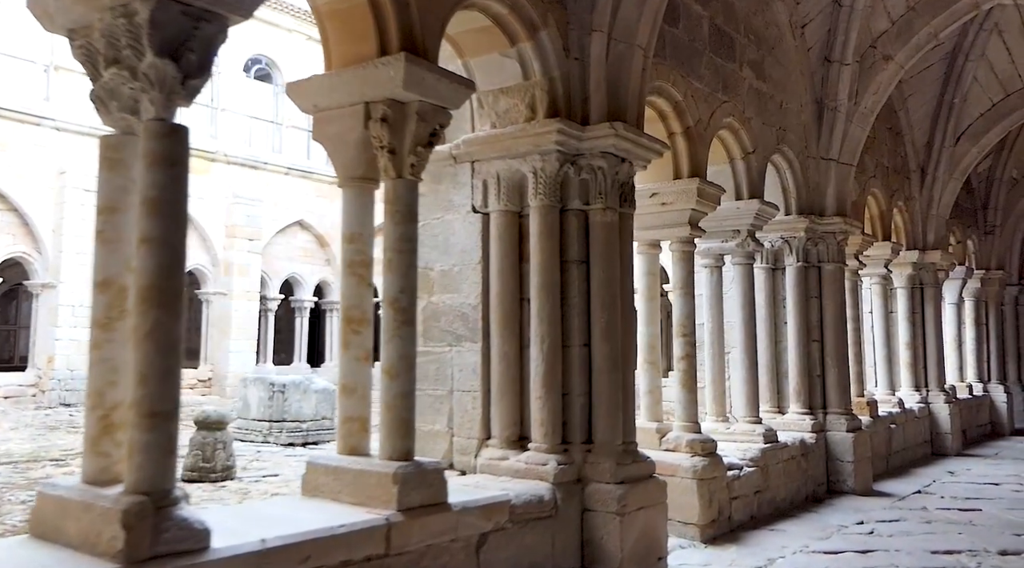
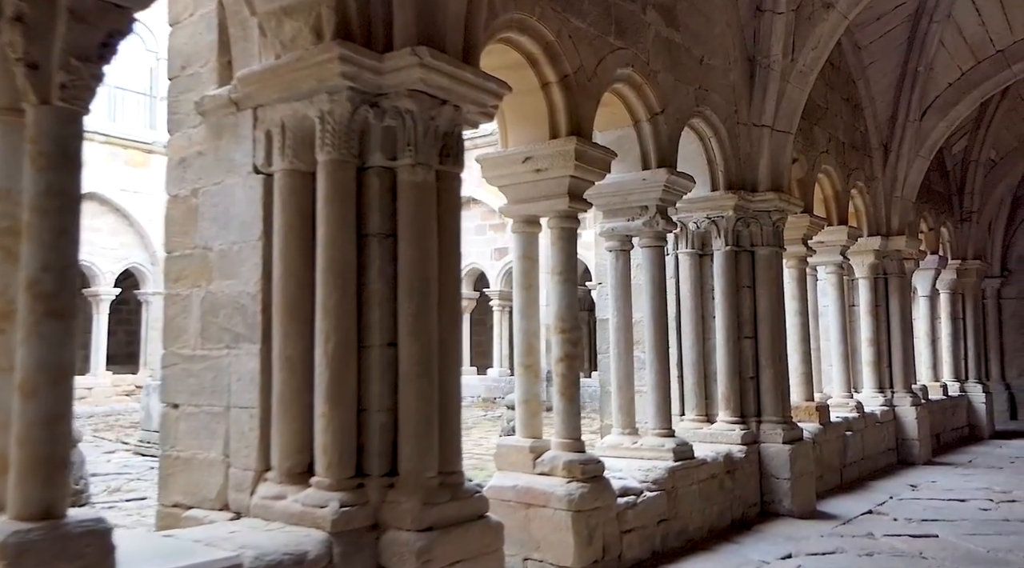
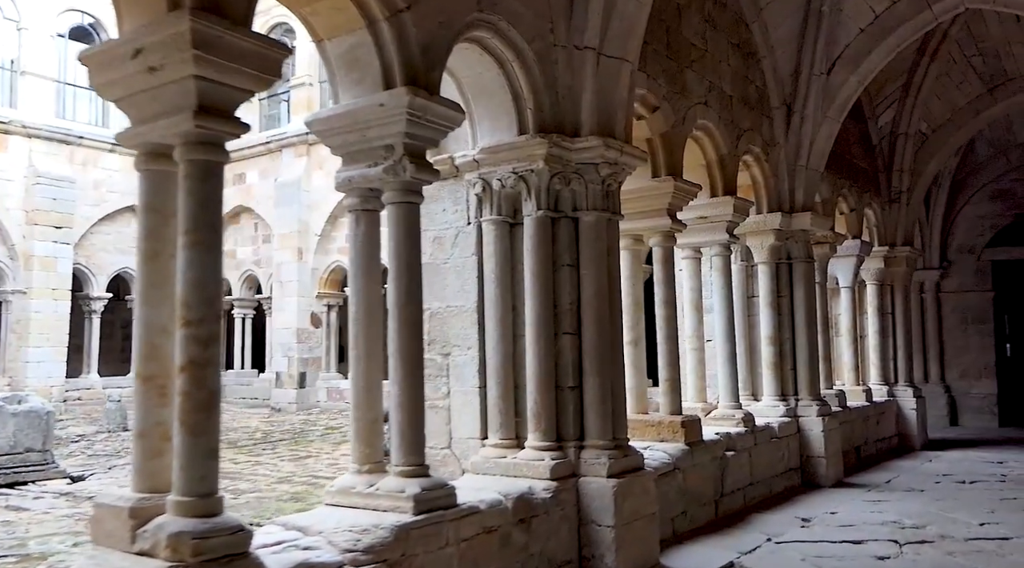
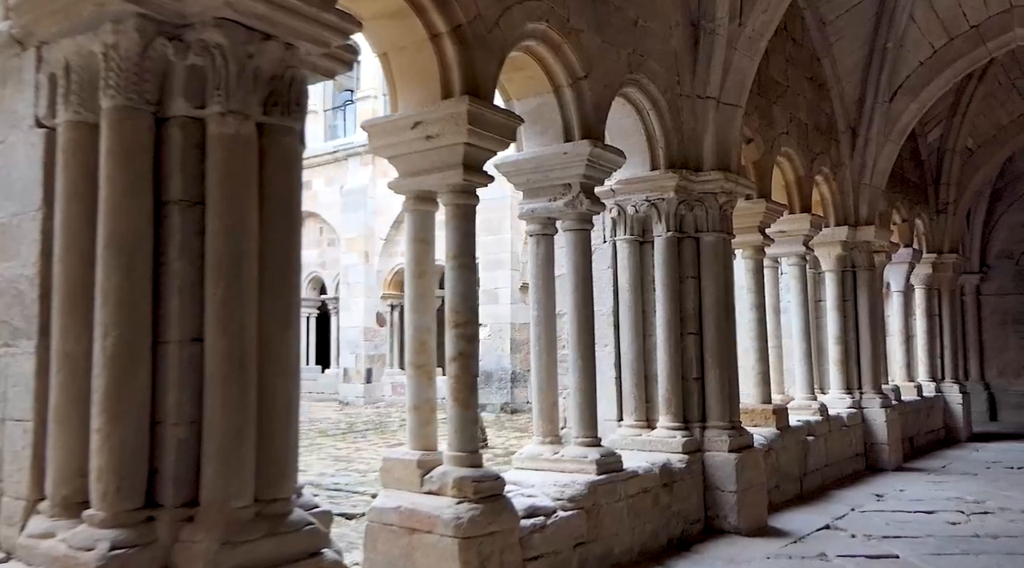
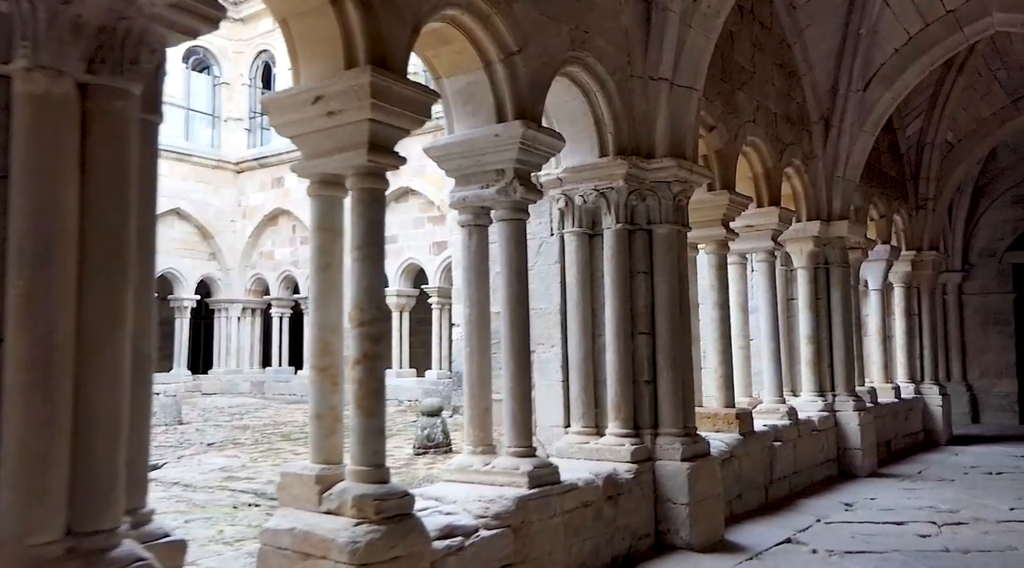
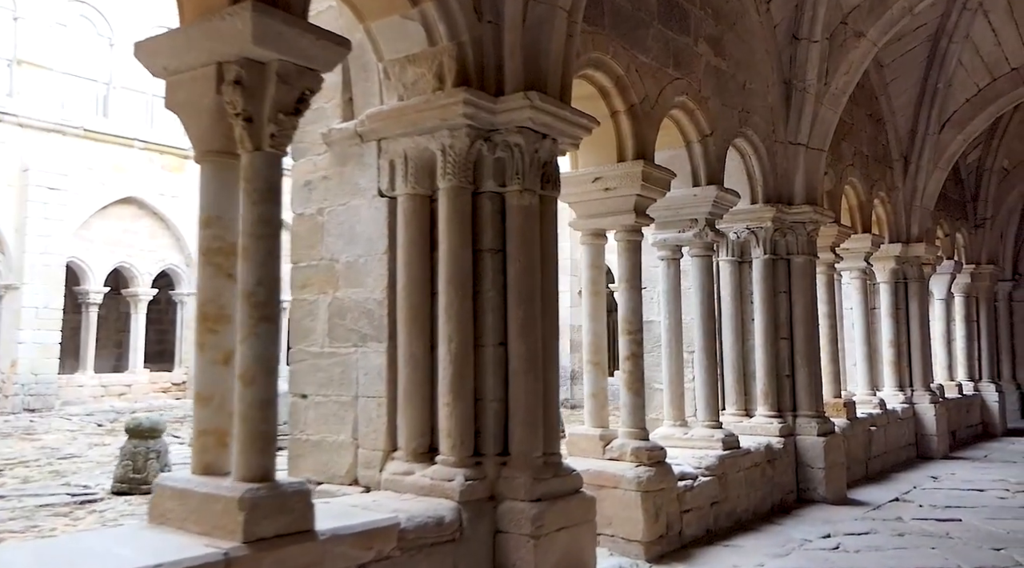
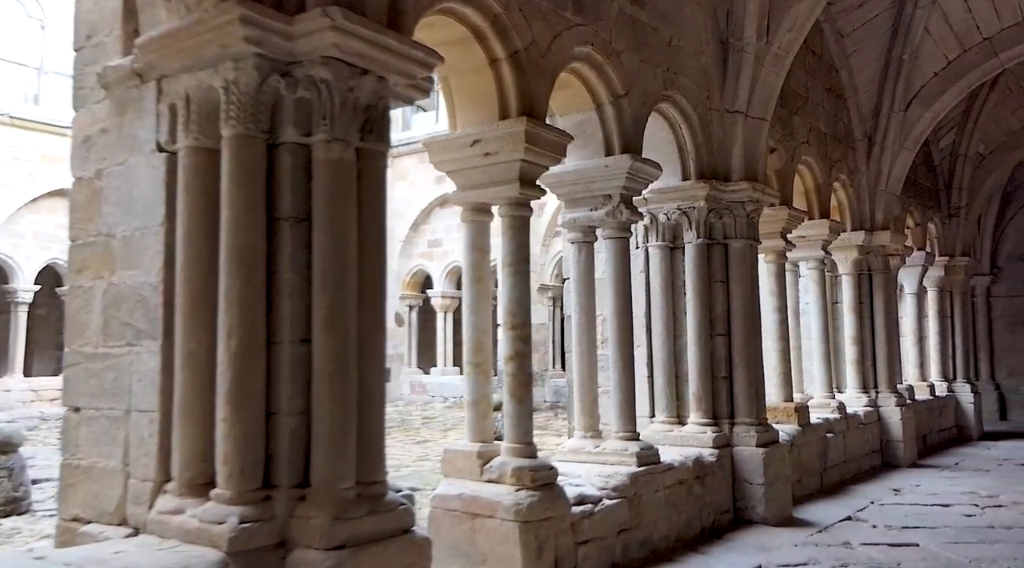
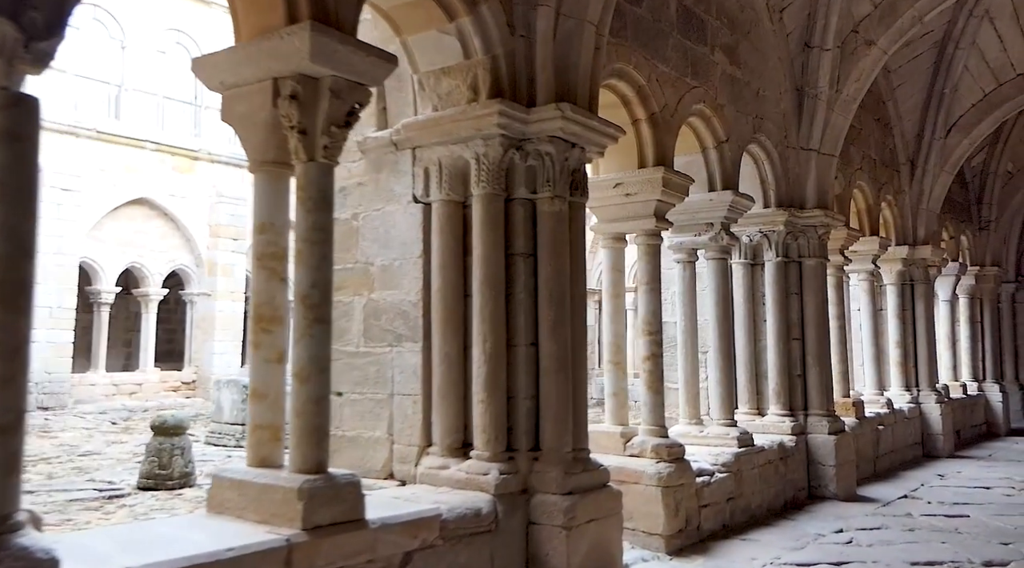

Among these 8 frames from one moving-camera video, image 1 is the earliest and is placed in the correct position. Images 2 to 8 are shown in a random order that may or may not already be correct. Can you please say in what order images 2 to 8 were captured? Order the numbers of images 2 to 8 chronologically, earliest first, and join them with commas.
8, 6, 2, 7, 4, 5, 3
